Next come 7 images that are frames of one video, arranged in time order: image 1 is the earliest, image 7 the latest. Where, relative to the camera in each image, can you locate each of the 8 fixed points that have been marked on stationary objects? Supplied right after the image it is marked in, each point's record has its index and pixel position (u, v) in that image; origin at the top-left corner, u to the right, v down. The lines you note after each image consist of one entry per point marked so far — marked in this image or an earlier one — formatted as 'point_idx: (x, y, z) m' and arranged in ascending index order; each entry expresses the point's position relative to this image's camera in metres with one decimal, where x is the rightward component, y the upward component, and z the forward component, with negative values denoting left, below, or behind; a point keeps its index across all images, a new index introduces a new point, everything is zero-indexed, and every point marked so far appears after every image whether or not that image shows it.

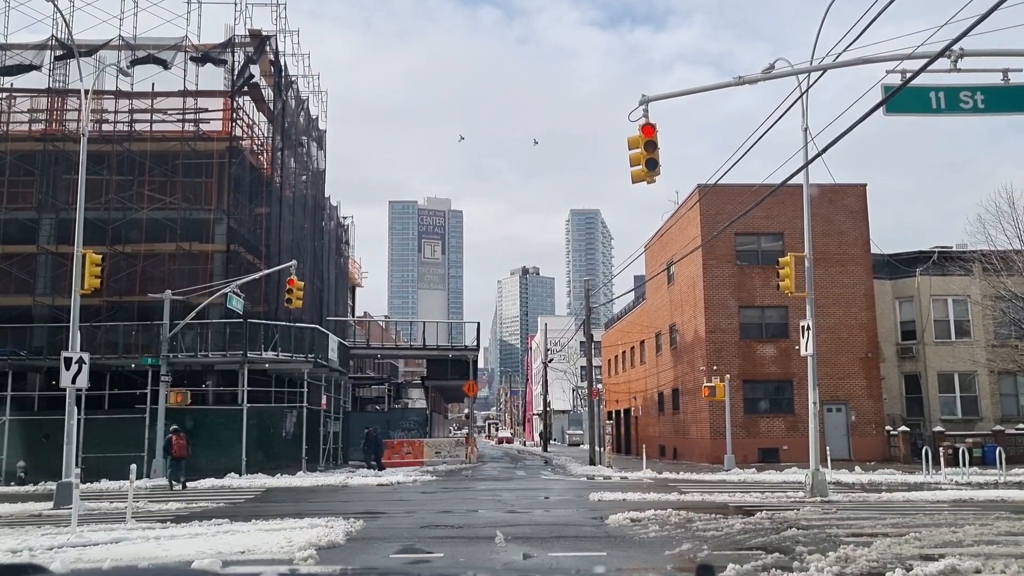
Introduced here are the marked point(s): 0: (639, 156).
0: (+1.5, +1.5, +12.4) m
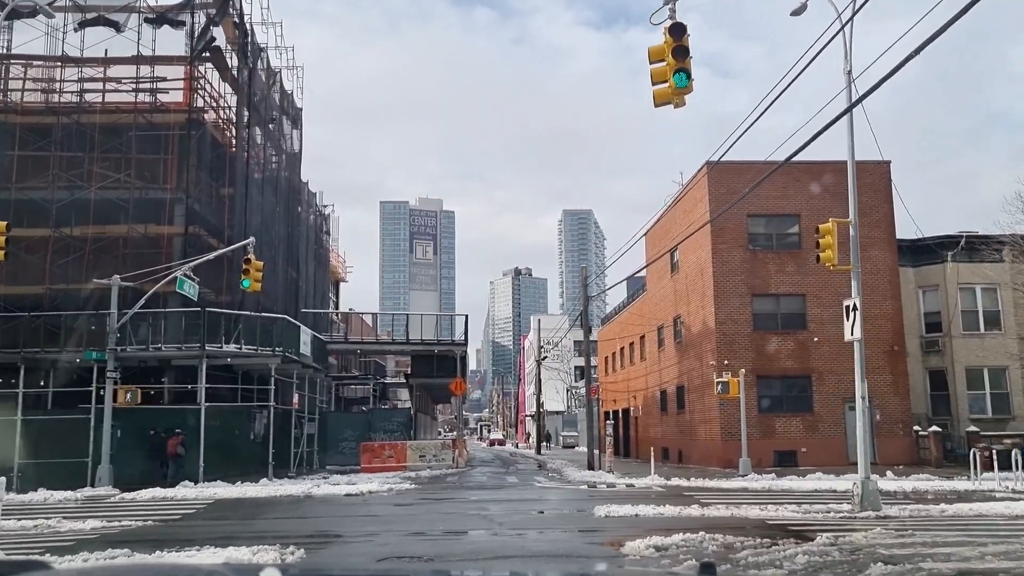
0: (+1.3, +1.9, +9.5) m
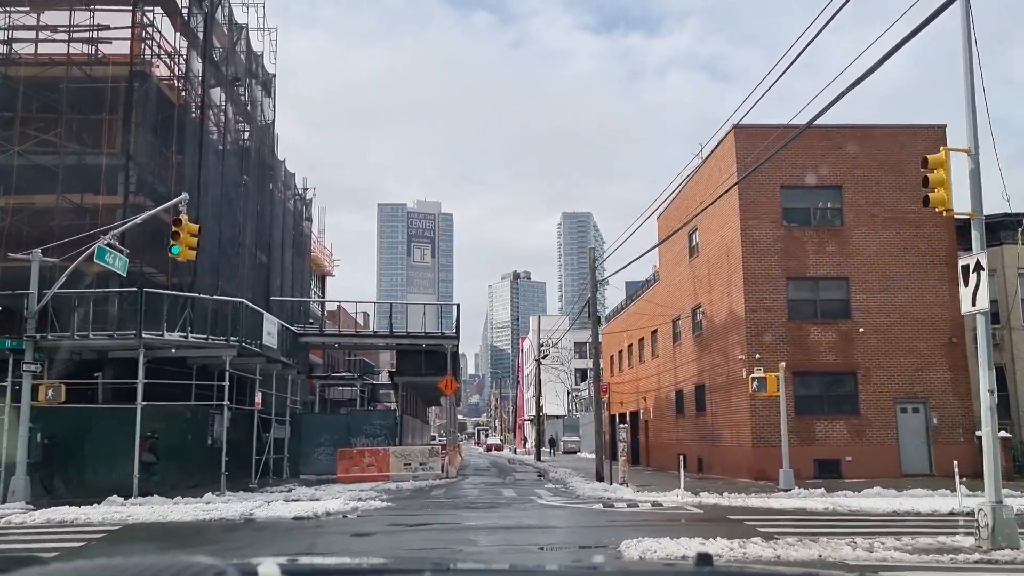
0: (+1.3, +2.4, +5.5) m
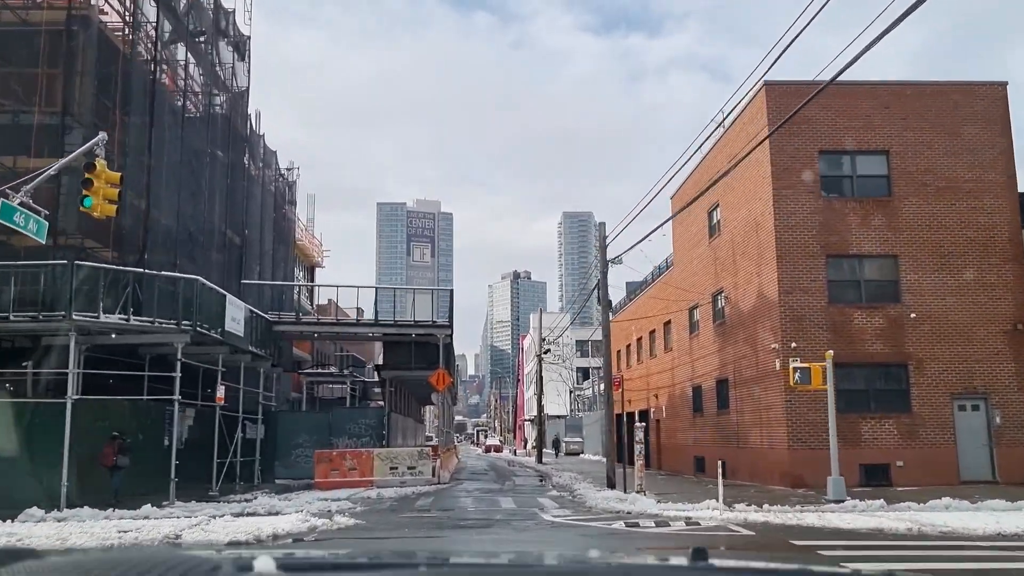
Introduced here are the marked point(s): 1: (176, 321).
0: (+1.3, +2.9, +2.3) m
1: (-6.1, -0.6, +19.5) m
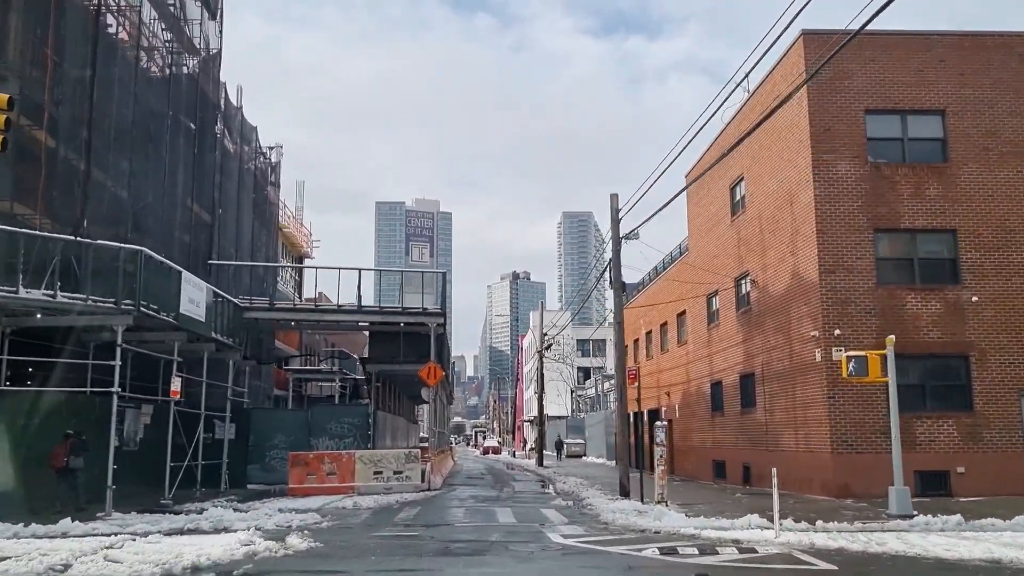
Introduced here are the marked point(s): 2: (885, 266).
0: (+1.3, +3.3, -0.6) m
1: (-6.1, -0.2, +16.6) m
2: (+6.6, +0.4, +19.1) m
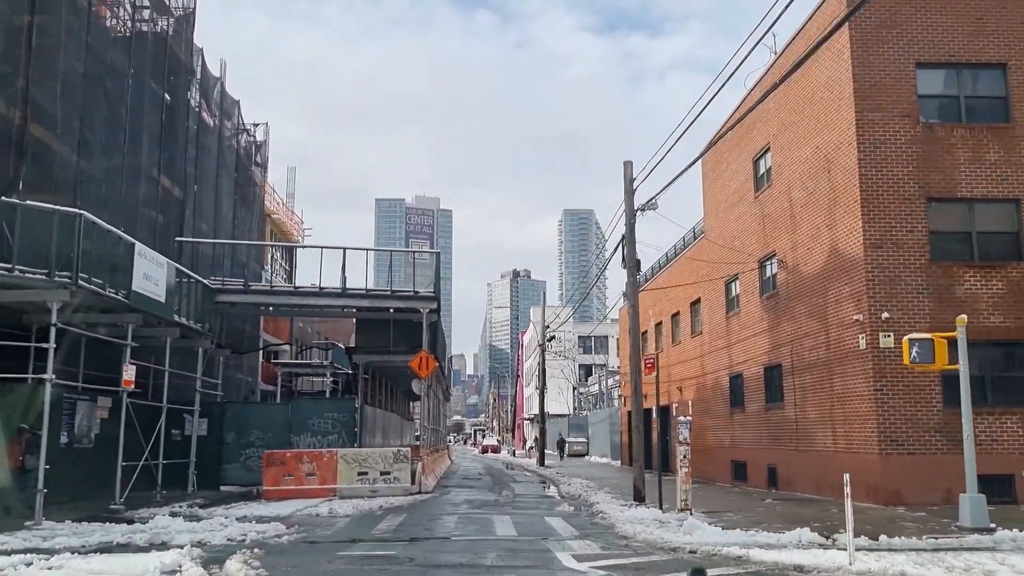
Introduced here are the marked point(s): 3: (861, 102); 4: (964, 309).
0: (+1.3, +3.6, -3.0) m
1: (-6.1, +0.2, +14.2) m
2: (+6.6, +0.7, +16.7) m
3: (+5.5, +2.9, +17.0) m
4: (+6.8, -0.3, +16.4) m
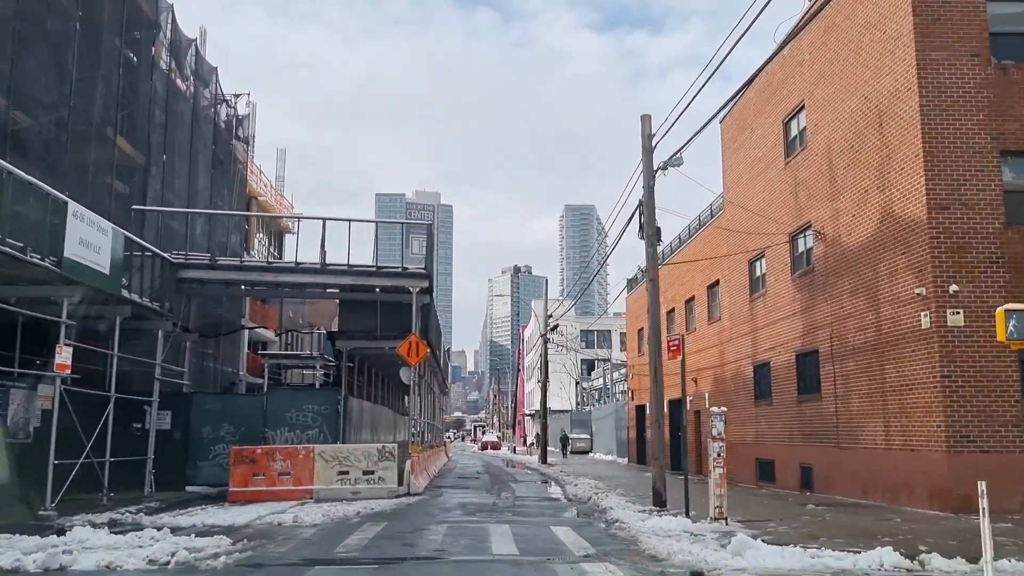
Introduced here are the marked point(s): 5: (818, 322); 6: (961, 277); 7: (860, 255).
0: (+1.3, +4.0, -5.5) m
1: (-6.1, +0.6, +11.7) m
2: (+6.7, +1.1, +14.2) m
3: (+5.5, +3.3, +14.4) m
4: (+6.9, +0.1, +13.9) m
5: (+5.2, -0.6, +18.3) m
6: (+5.8, +0.1, +13.8) m
7: (+5.3, +0.5, +16.3) m
